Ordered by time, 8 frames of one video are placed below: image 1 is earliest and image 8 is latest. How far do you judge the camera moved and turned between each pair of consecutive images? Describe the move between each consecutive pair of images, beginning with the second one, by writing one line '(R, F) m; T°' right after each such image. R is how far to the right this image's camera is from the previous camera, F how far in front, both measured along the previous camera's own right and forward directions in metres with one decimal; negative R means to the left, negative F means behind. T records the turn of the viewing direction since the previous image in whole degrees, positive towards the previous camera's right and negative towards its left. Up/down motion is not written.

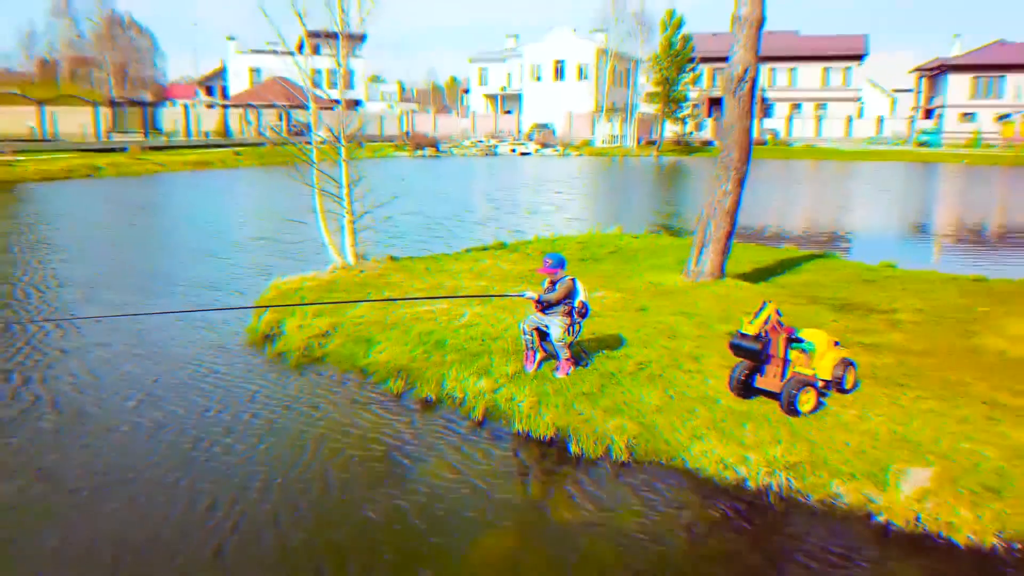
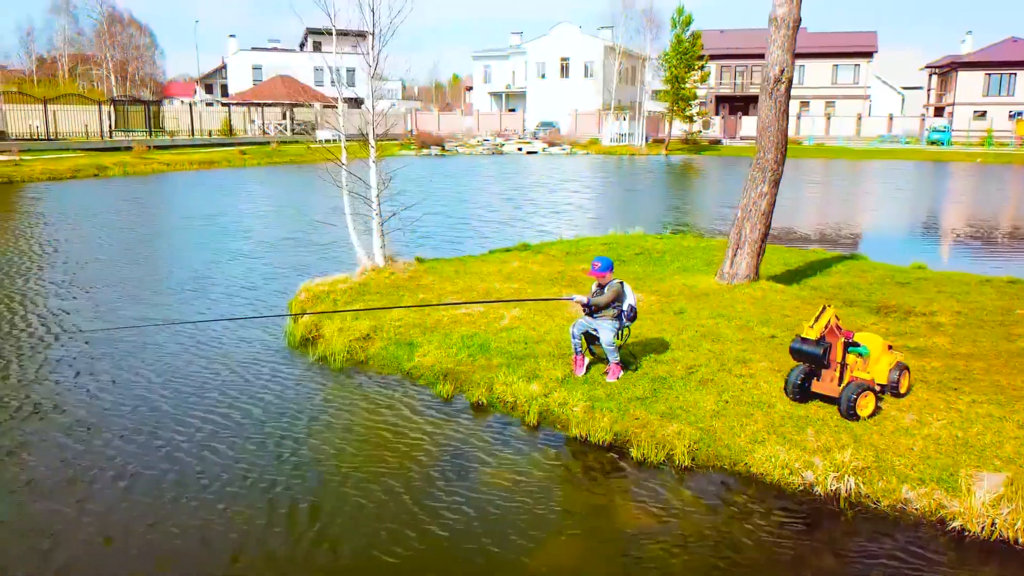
(-0.4, +0.1) m; 0°
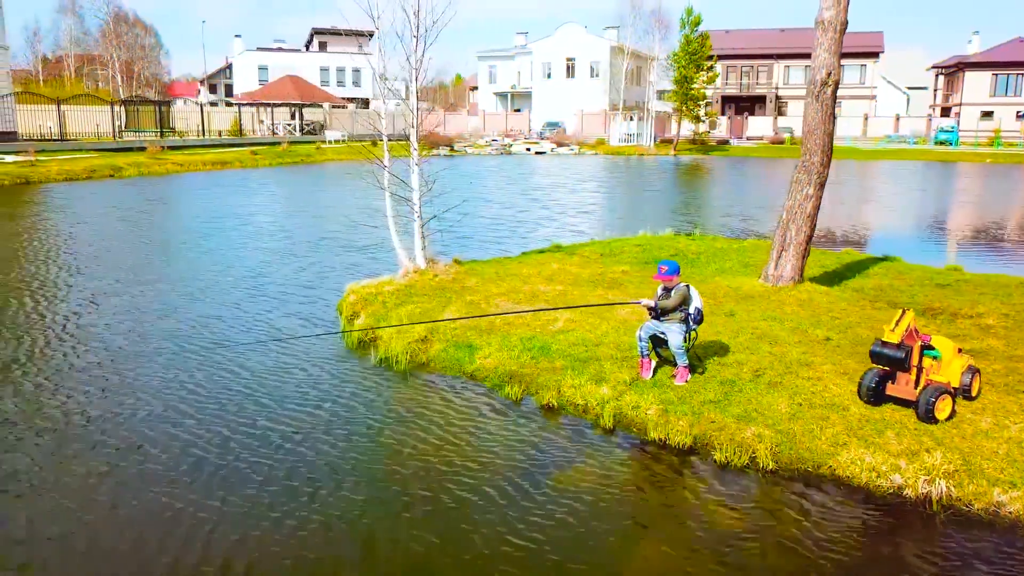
(-0.6, 0.0) m; 0°
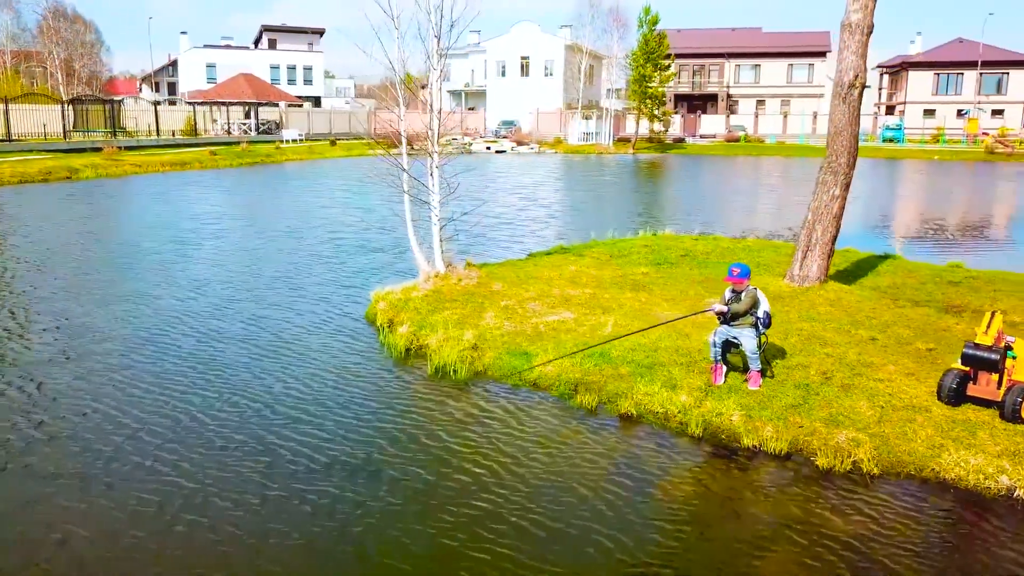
(-1.1, +0.2) m; +4°
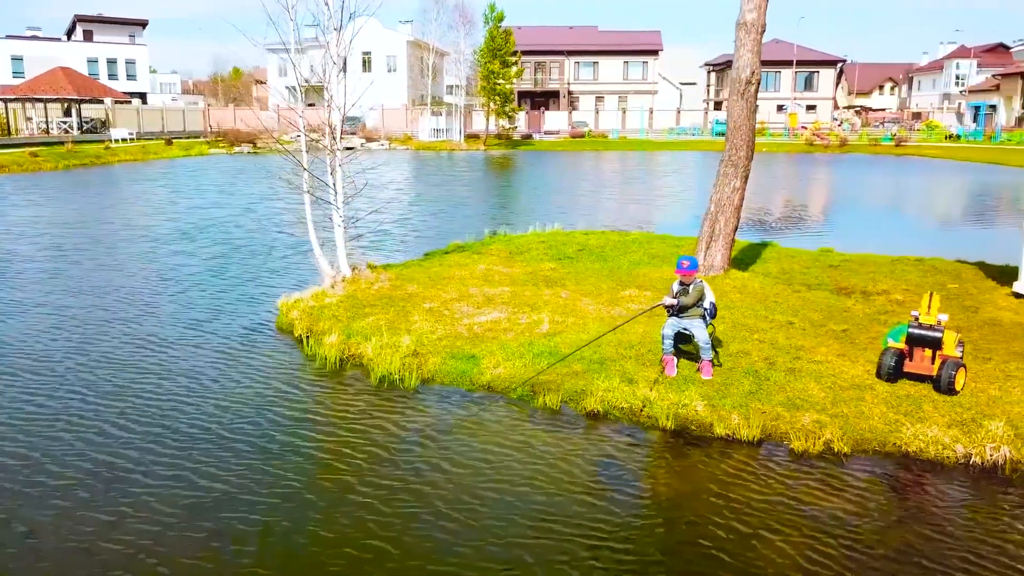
(-1.0, +0.3) m; +11°
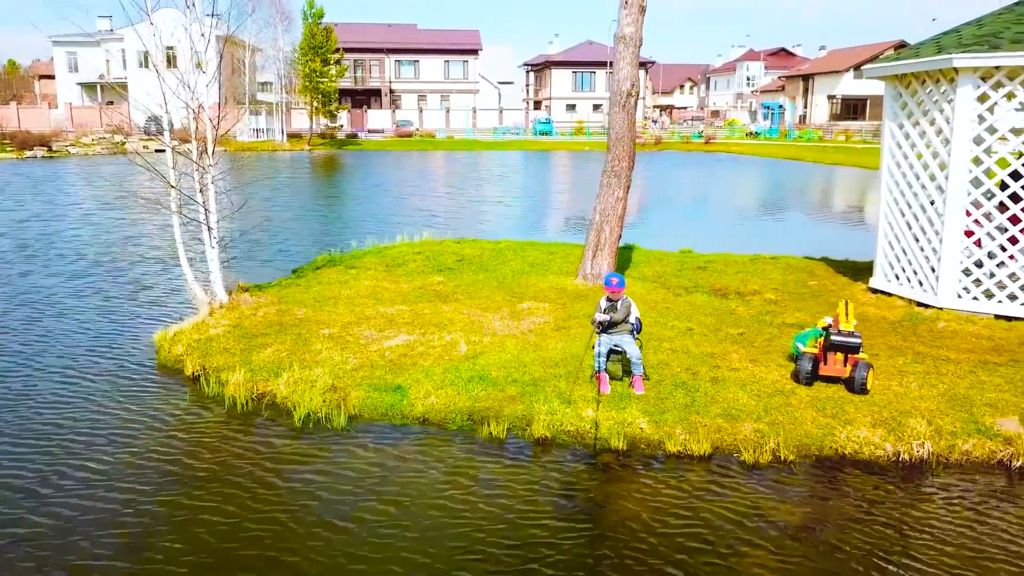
(-1.0, +0.3) m; +12°
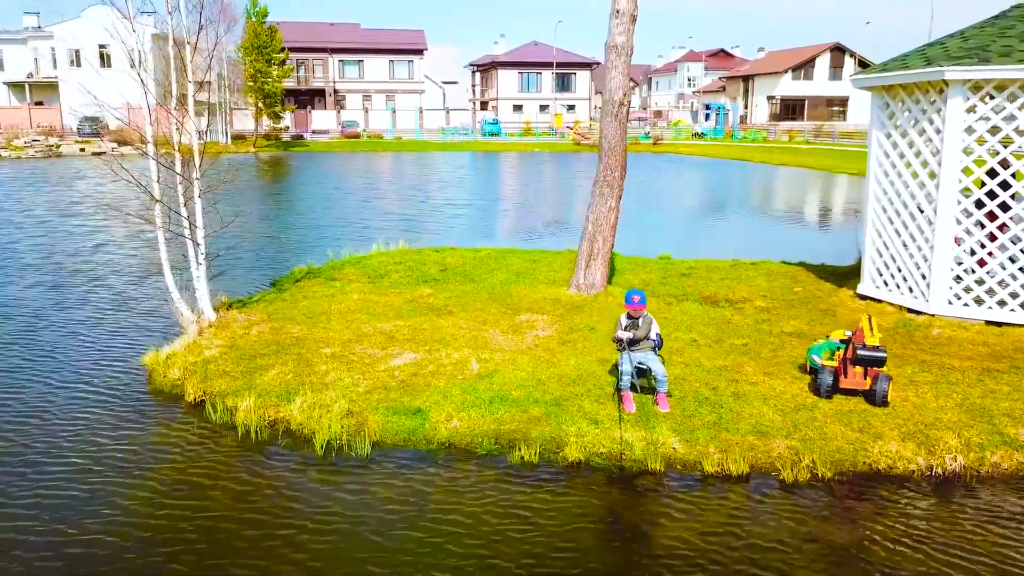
(-0.7, +0.2) m; +4°
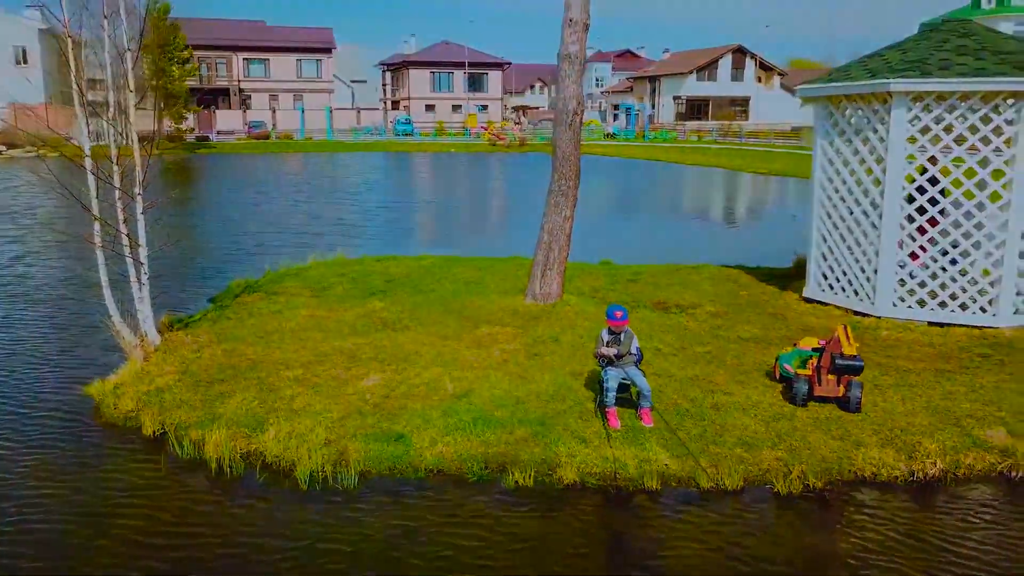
(-0.6, +0.2) m; +6°
